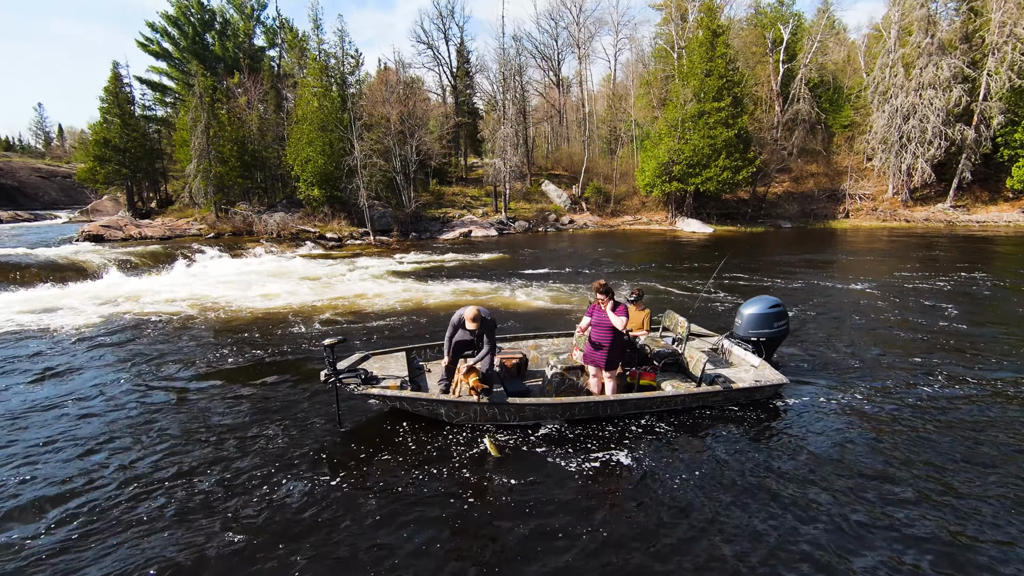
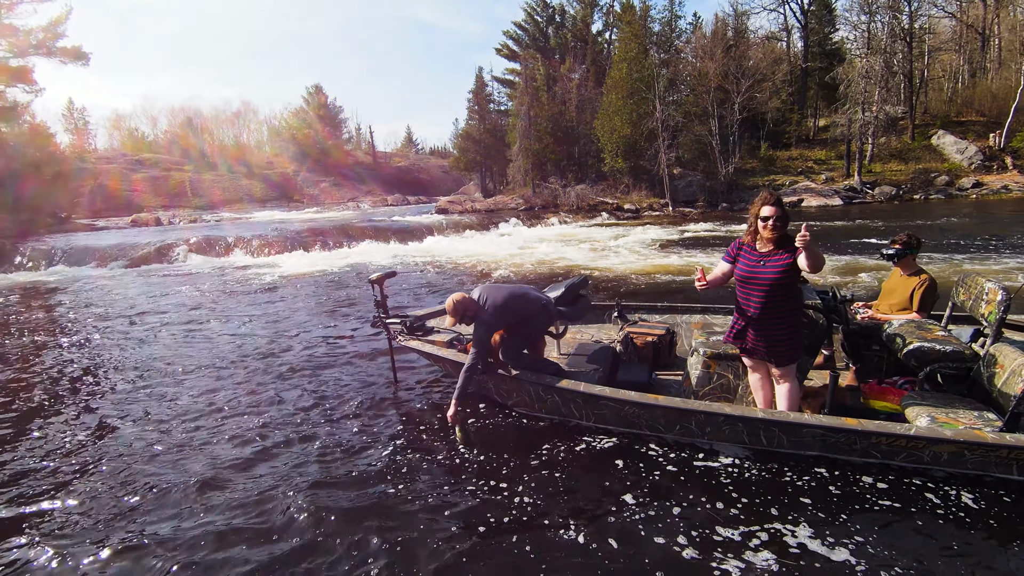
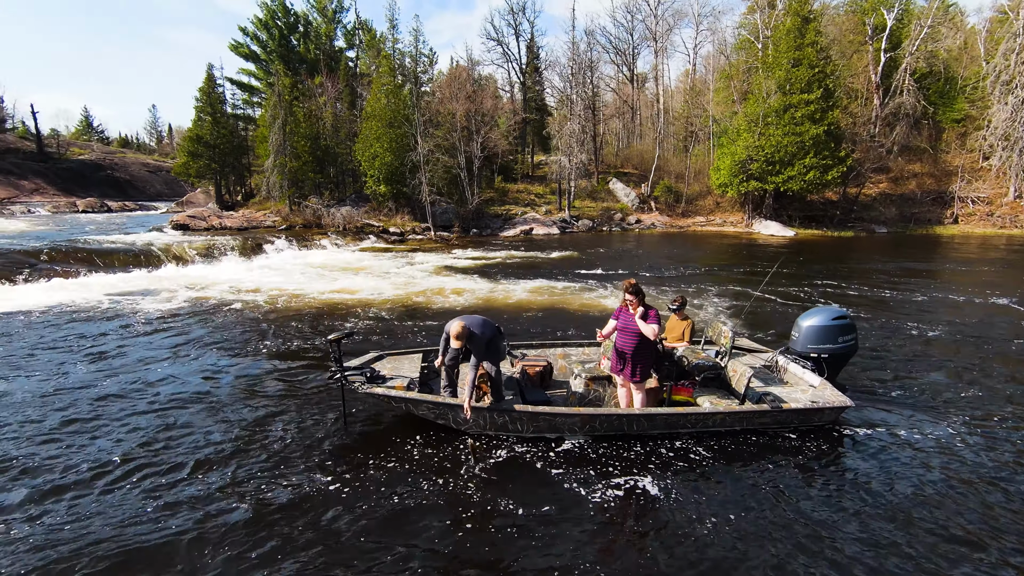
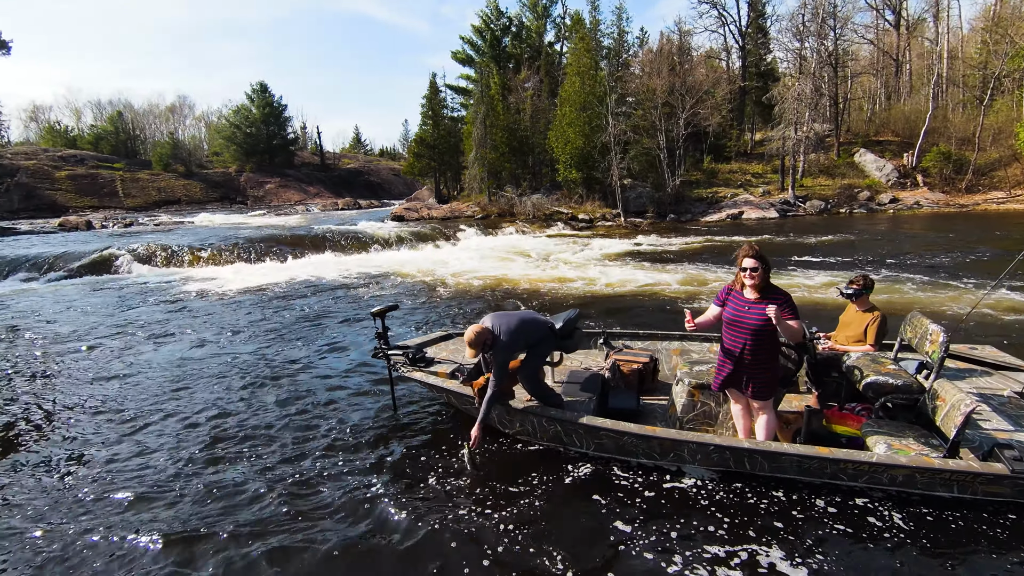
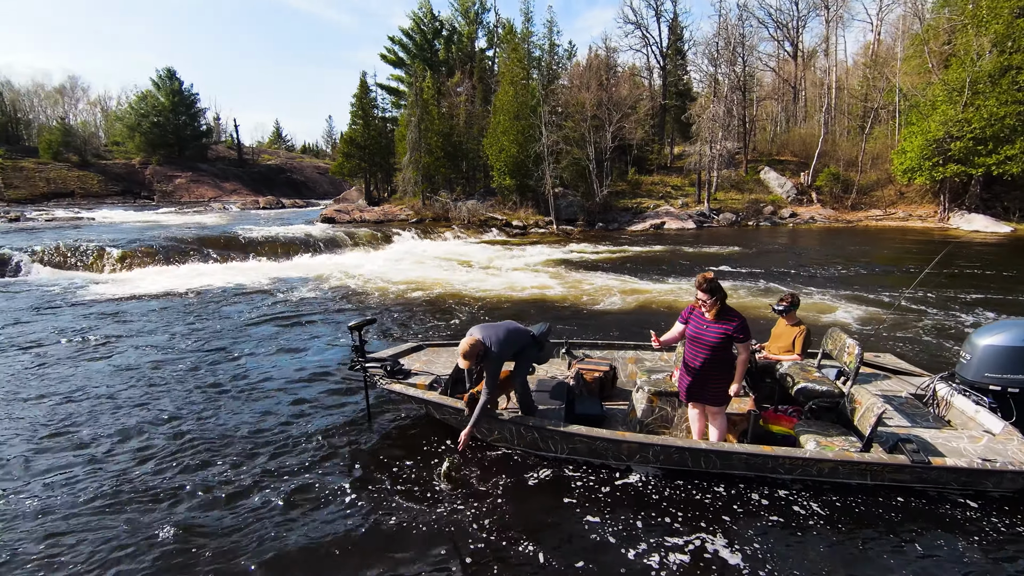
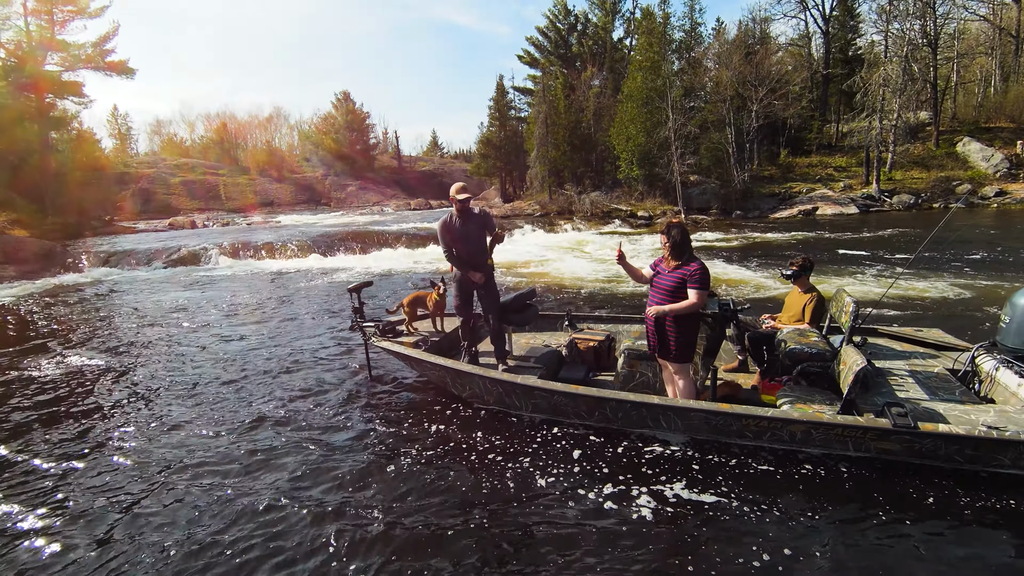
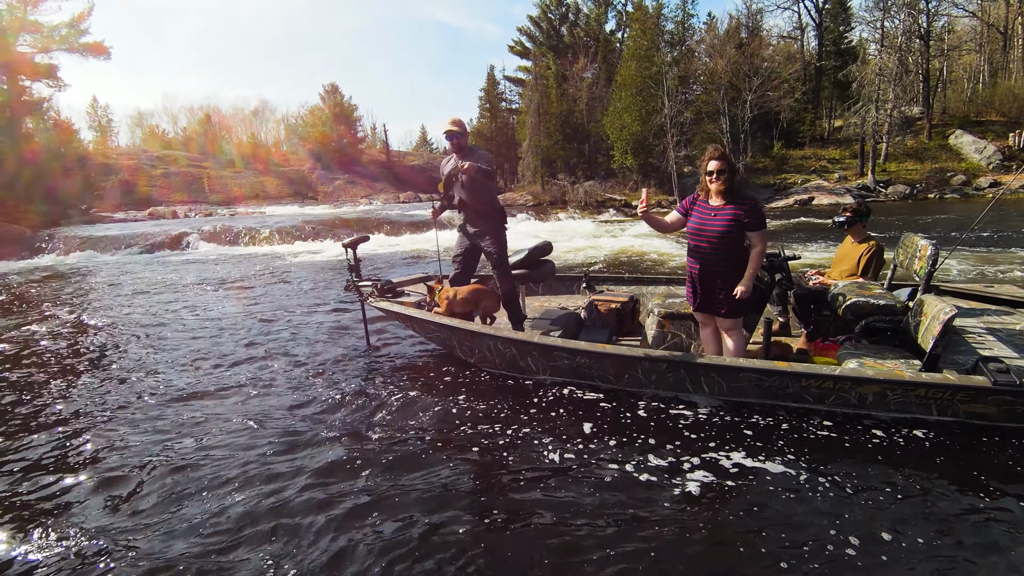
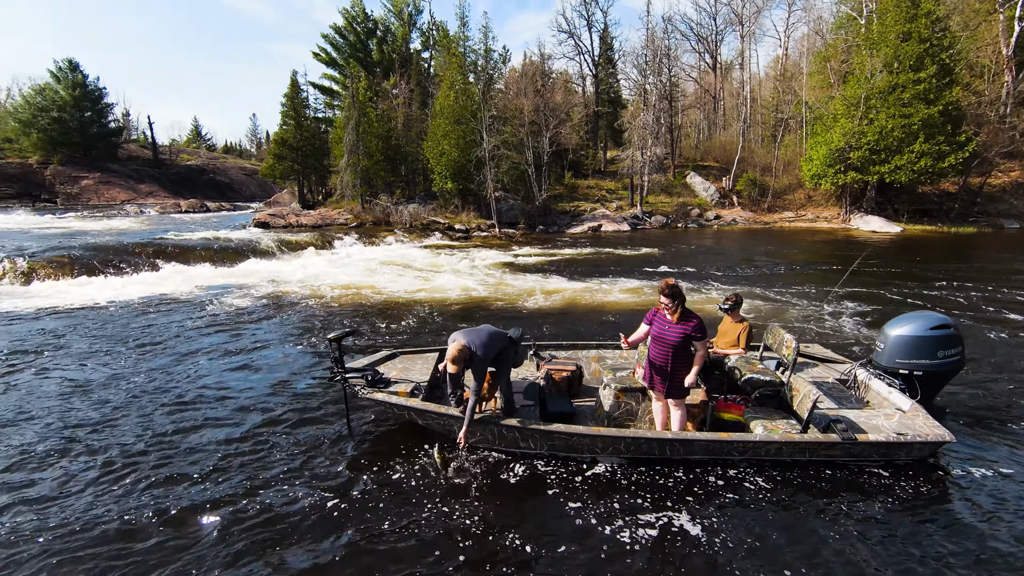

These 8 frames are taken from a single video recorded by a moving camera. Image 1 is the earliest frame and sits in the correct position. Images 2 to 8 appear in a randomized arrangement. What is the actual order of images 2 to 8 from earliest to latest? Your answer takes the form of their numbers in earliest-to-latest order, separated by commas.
3, 8, 5, 4, 2, 7, 6
